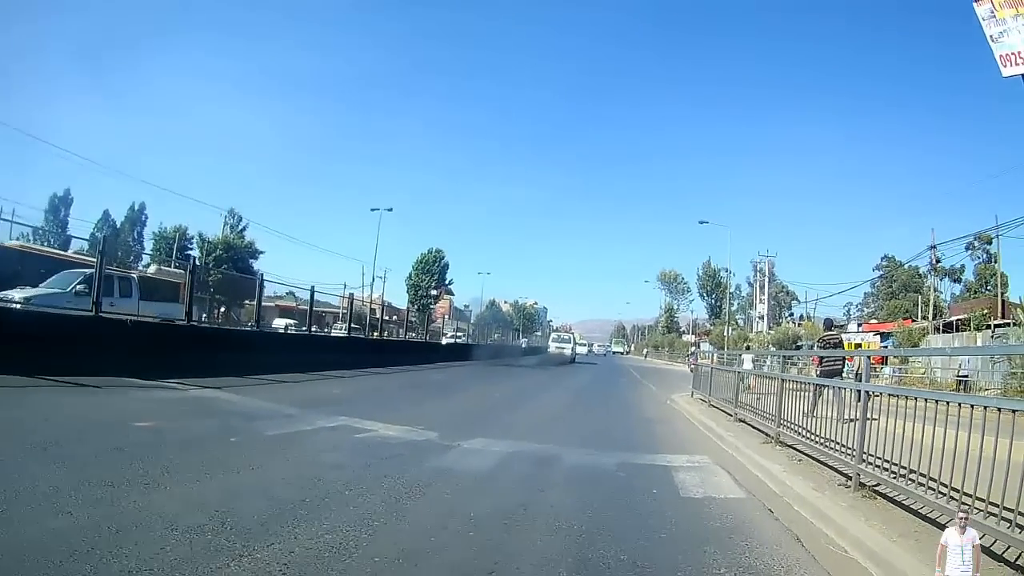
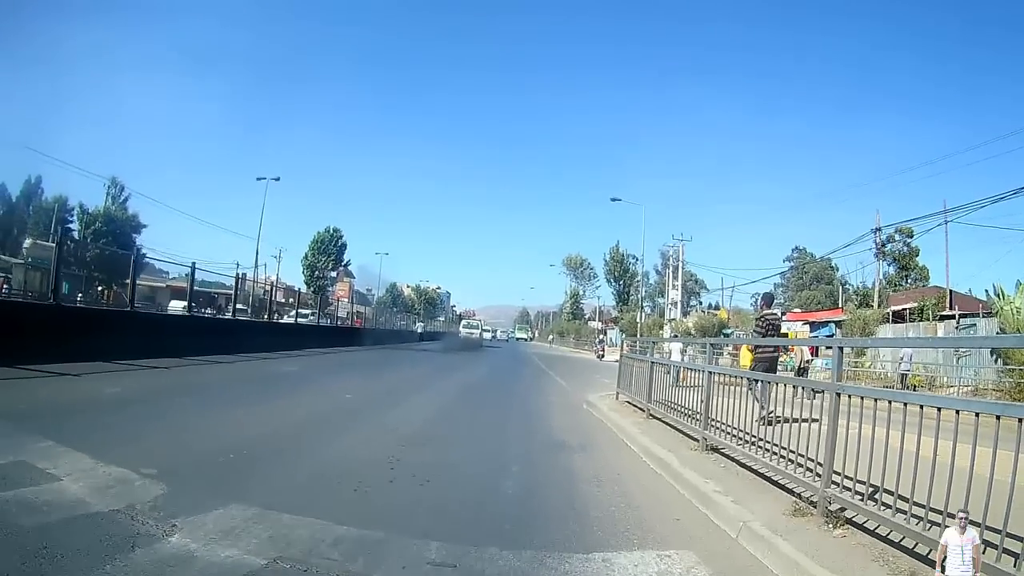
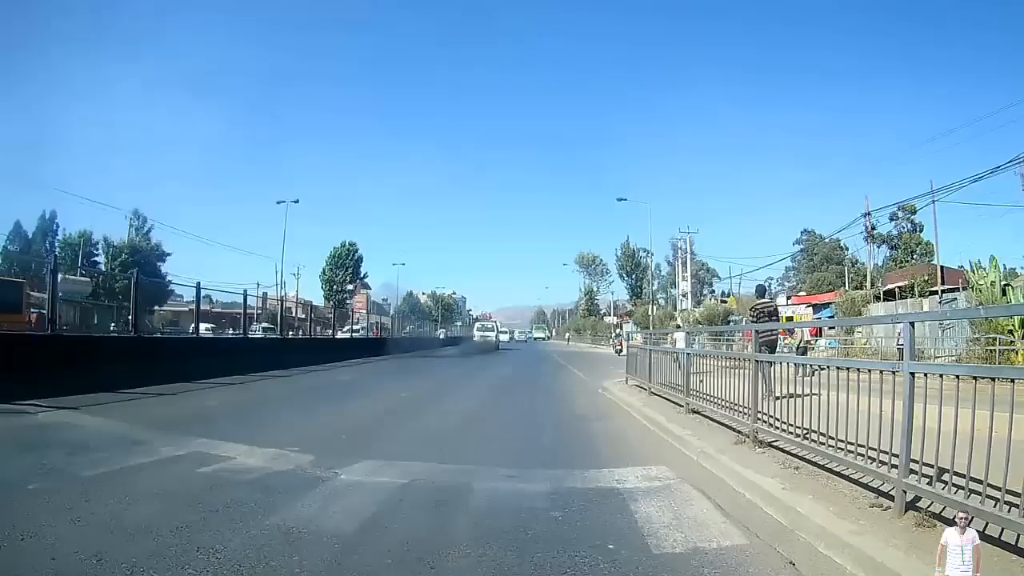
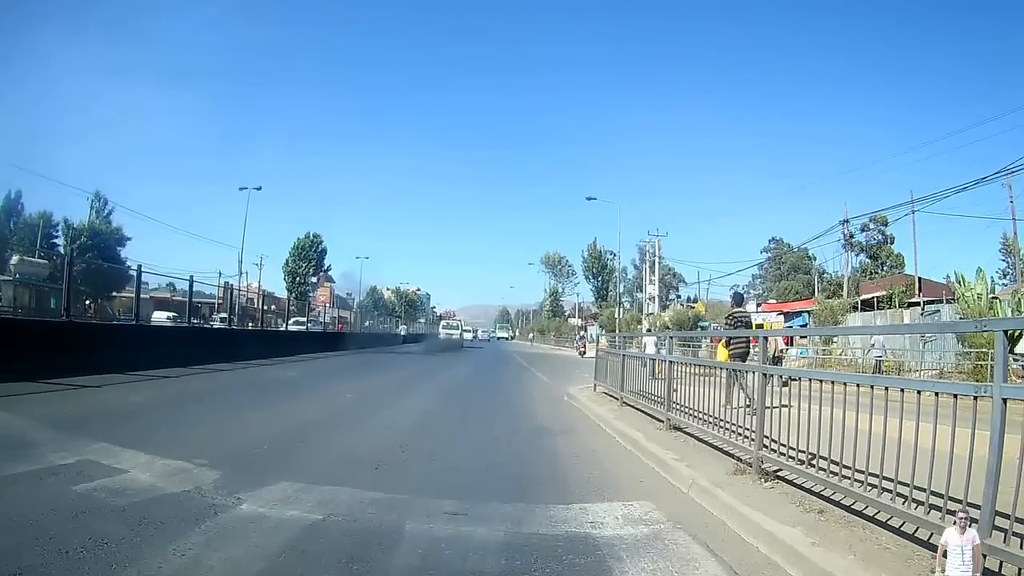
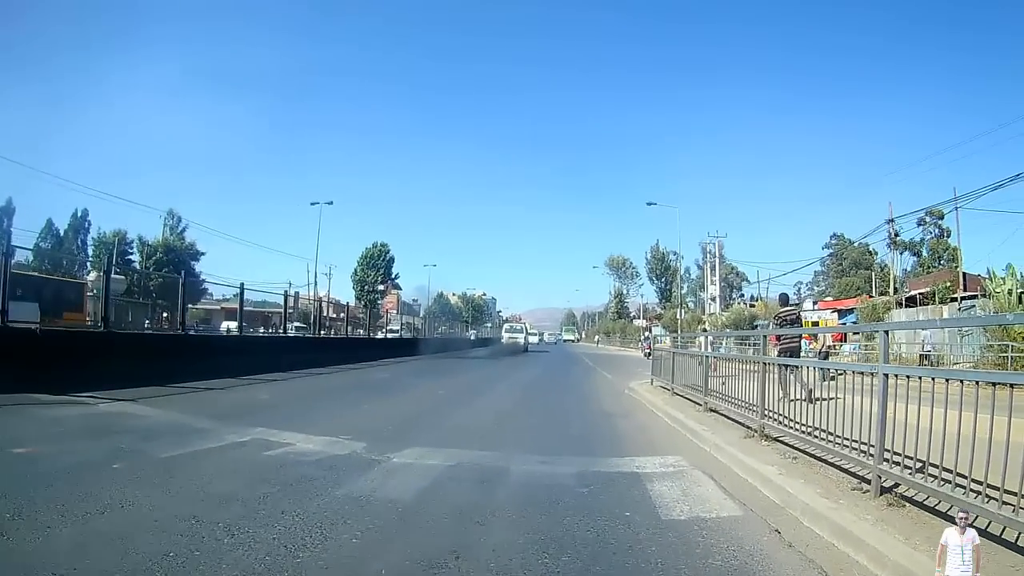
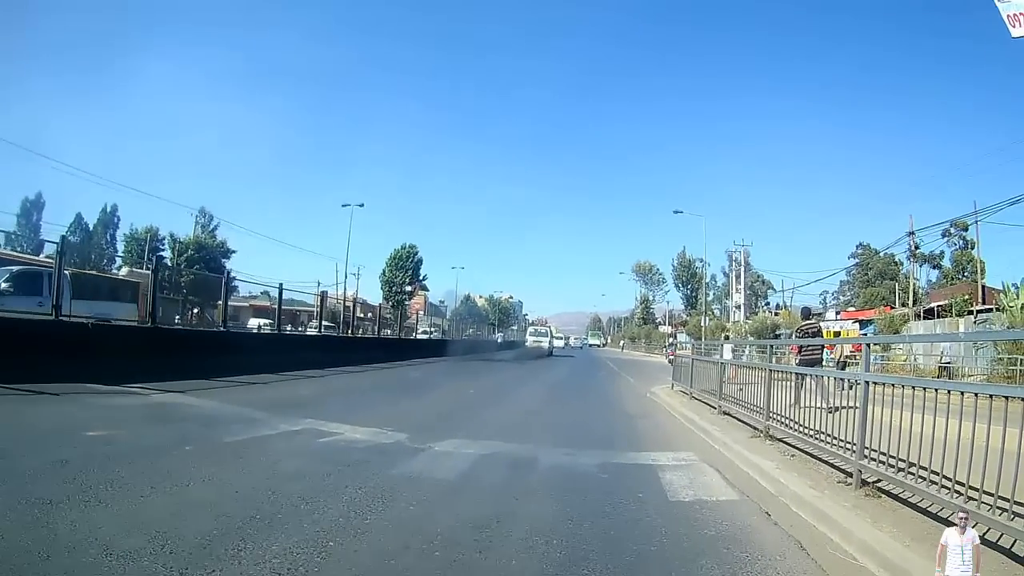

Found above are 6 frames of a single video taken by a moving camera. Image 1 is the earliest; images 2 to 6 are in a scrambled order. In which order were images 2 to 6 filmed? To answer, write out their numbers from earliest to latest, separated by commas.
6, 5, 3, 4, 2
